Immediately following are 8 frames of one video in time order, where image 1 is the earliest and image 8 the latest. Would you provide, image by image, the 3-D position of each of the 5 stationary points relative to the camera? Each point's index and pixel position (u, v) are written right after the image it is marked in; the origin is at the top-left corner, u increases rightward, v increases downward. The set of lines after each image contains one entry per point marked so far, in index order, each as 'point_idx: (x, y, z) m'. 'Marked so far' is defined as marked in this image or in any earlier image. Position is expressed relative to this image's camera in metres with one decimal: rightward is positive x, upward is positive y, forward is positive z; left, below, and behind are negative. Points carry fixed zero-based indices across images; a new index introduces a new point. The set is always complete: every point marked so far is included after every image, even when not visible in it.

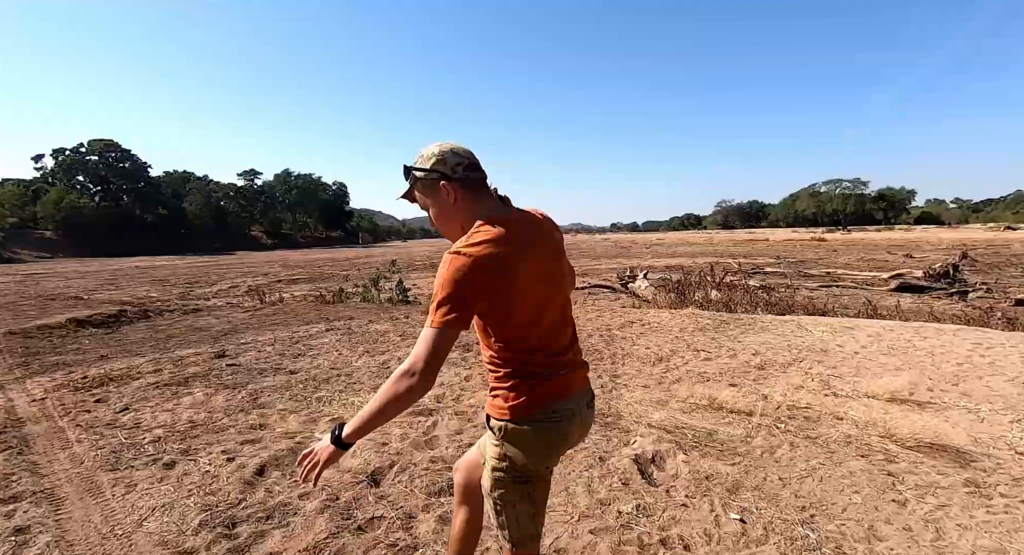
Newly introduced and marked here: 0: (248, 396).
0: (-2.9, -1.3, +5.4) m
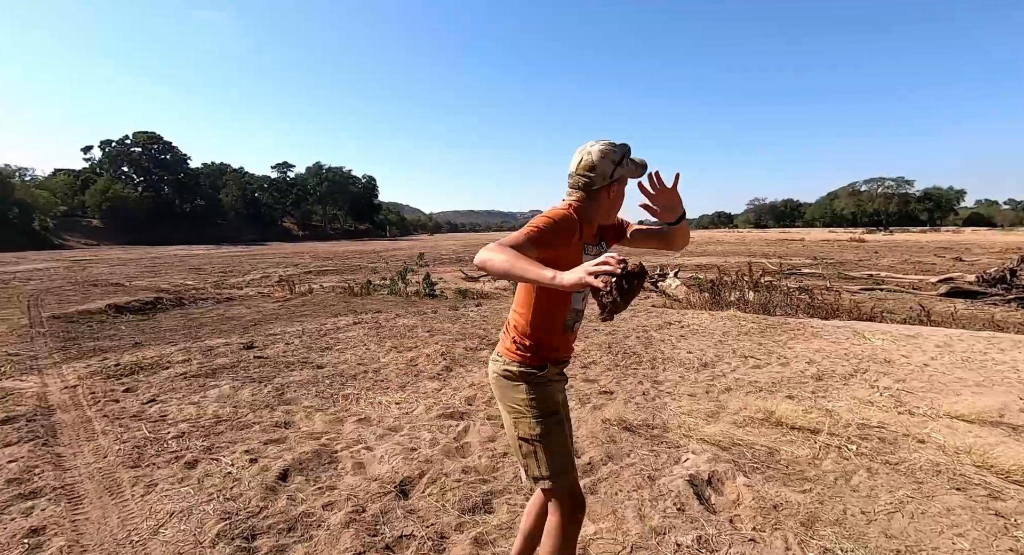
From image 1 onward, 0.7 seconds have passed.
0: (-2.5, -1.2, +5.3) m
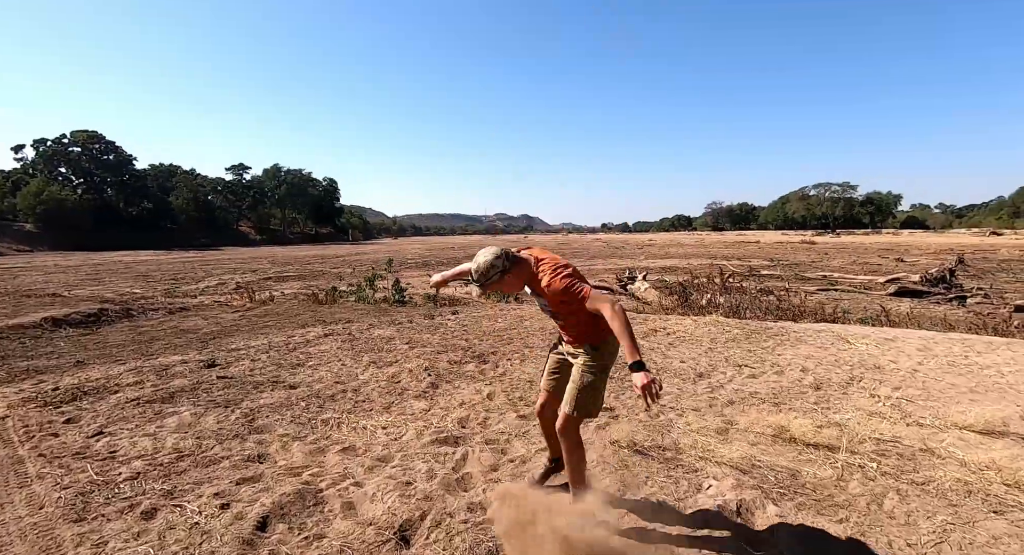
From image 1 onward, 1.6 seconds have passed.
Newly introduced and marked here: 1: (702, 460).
0: (-2.5, -1.3, +4.8) m
1: (+1.4, -1.3, +3.6) m
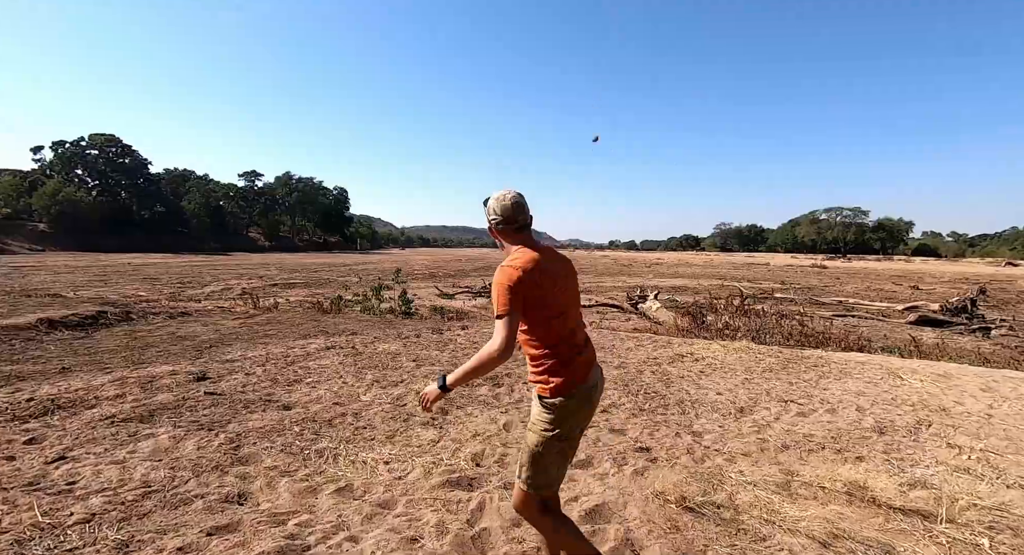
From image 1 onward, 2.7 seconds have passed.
0: (-2.4, -1.4, +4.2) m
1: (+1.5, -1.5, +3.0) m
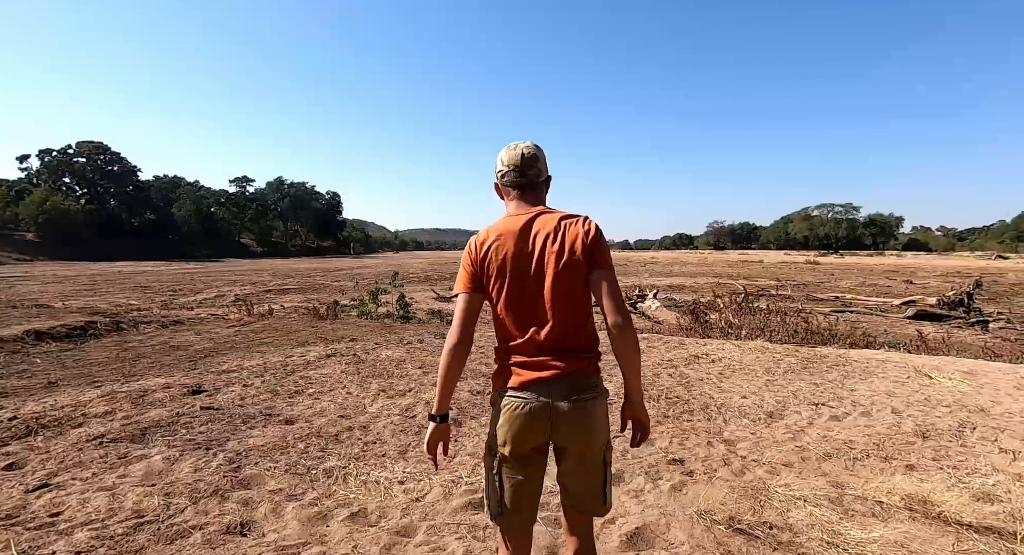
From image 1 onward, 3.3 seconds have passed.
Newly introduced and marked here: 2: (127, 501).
0: (-2.2, -1.4, +3.8) m
1: (+1.7, -1.4, +2.7) m
2: (-2.5, -1.5, +3.3) m
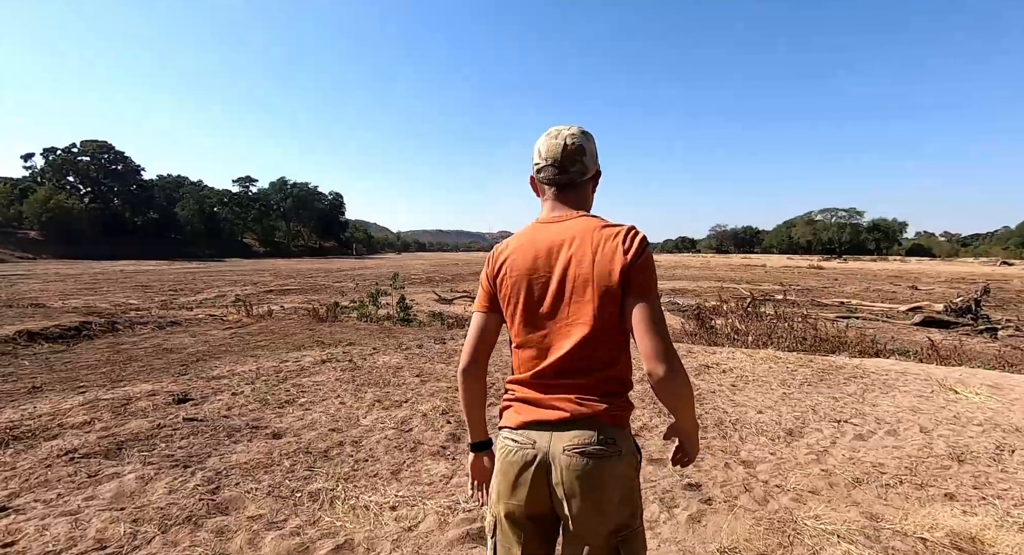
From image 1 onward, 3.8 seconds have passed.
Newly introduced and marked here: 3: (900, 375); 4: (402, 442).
0: (-2.2, -1.5, +3.6) m
1: (+1.7, -1.5, +2.4) m
2: (-2.5, -1.5, +3.0) m
3: (+5.3, -1.3, +6.9) m
4: (-1.0, -1.5, +4.5) m
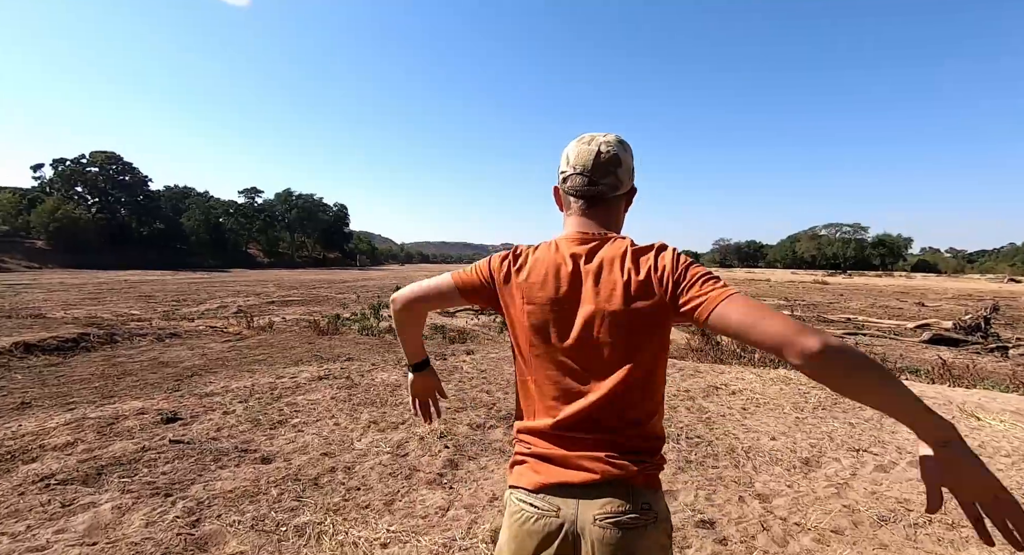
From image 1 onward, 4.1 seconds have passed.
0: (-2.2, -1.6, +3.3) m
1: (+1.7, -1.6, +2.1) m
2: (-2.5, -1.6, +2.8) m
3: (+5.3, -1.6, +6.6) m
4: (-1.0, -1.6, +4.3) m
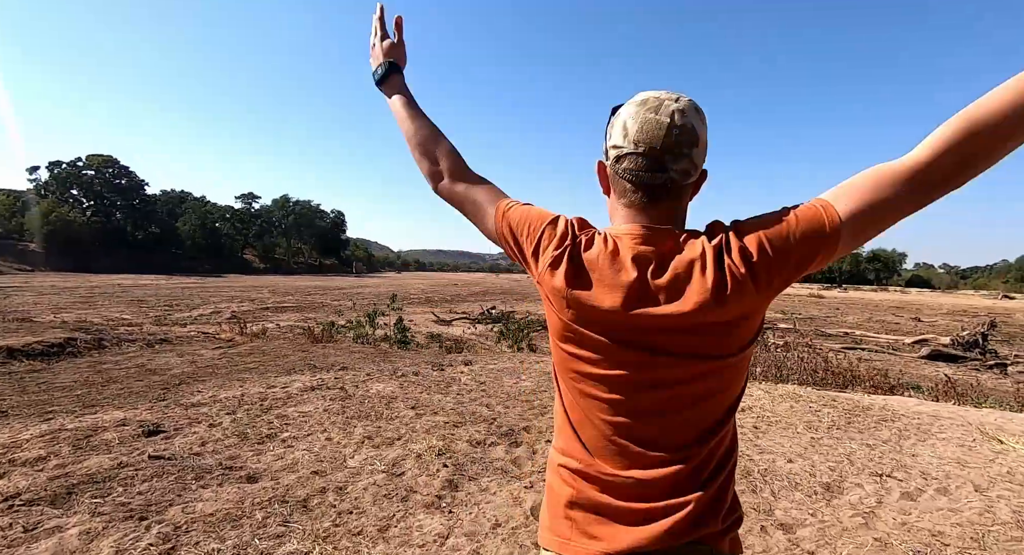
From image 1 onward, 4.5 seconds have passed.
0: (-2.1, -1.6, +3.0) m
1: (+1.8, -1.7, +1.9) m
2: (-2.5, -1.6, +2.5) m
3: (+5.4, -1.8, +6.4) m
4: (-1.0, -1.7, +4.0) m
